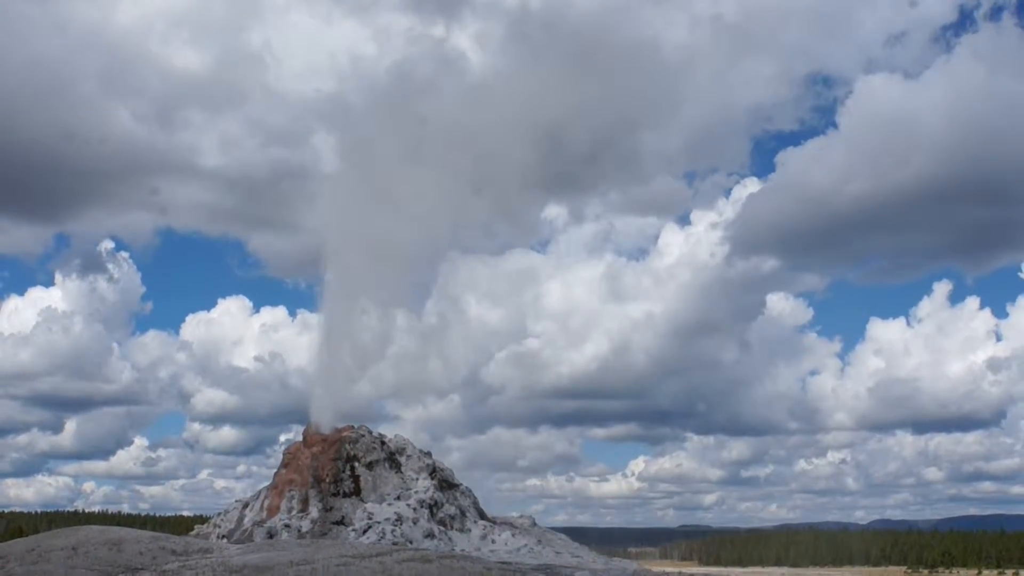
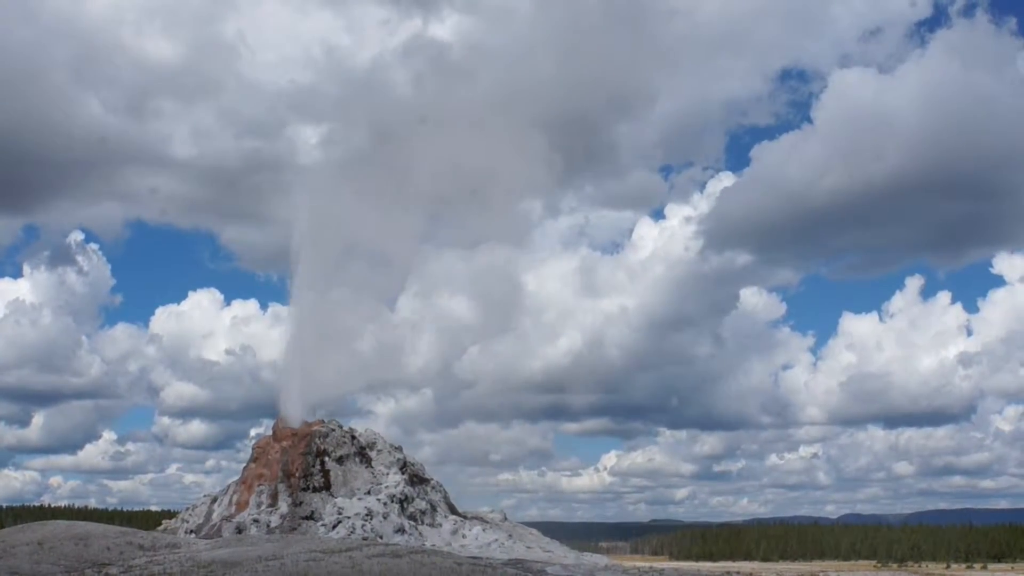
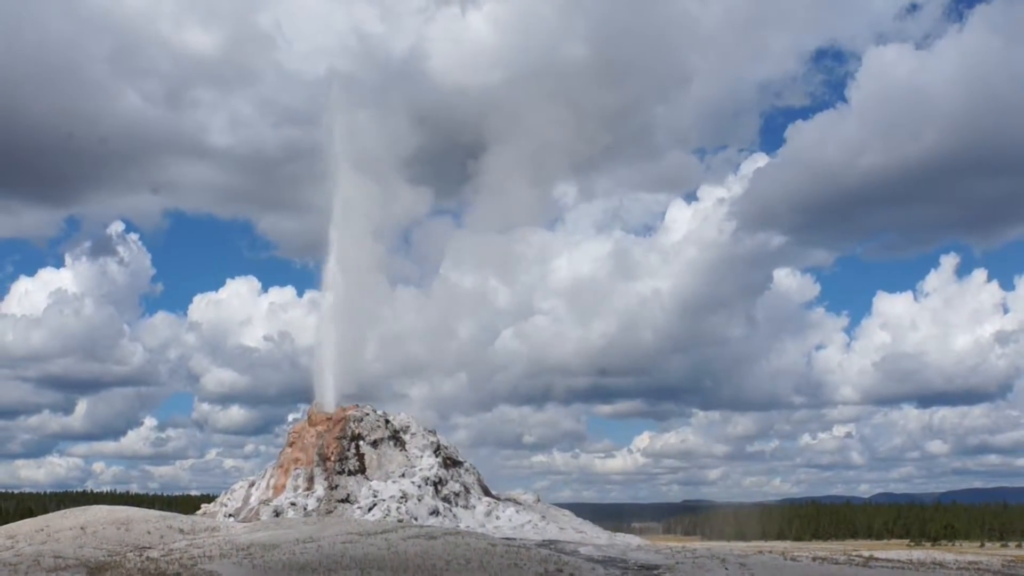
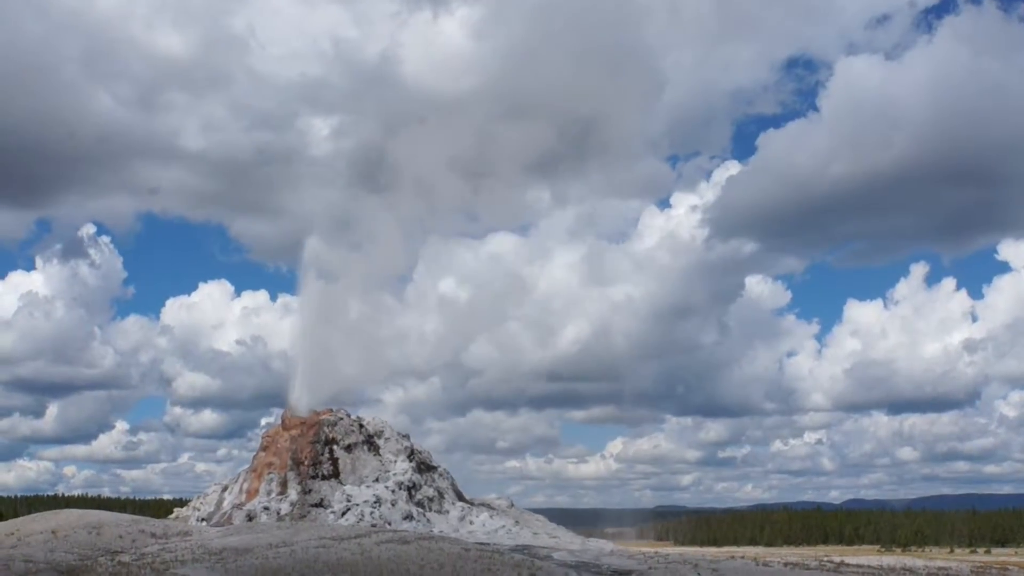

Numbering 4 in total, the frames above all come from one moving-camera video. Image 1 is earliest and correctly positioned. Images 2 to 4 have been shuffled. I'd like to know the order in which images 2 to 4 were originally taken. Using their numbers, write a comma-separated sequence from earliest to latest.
2, 4, 3
